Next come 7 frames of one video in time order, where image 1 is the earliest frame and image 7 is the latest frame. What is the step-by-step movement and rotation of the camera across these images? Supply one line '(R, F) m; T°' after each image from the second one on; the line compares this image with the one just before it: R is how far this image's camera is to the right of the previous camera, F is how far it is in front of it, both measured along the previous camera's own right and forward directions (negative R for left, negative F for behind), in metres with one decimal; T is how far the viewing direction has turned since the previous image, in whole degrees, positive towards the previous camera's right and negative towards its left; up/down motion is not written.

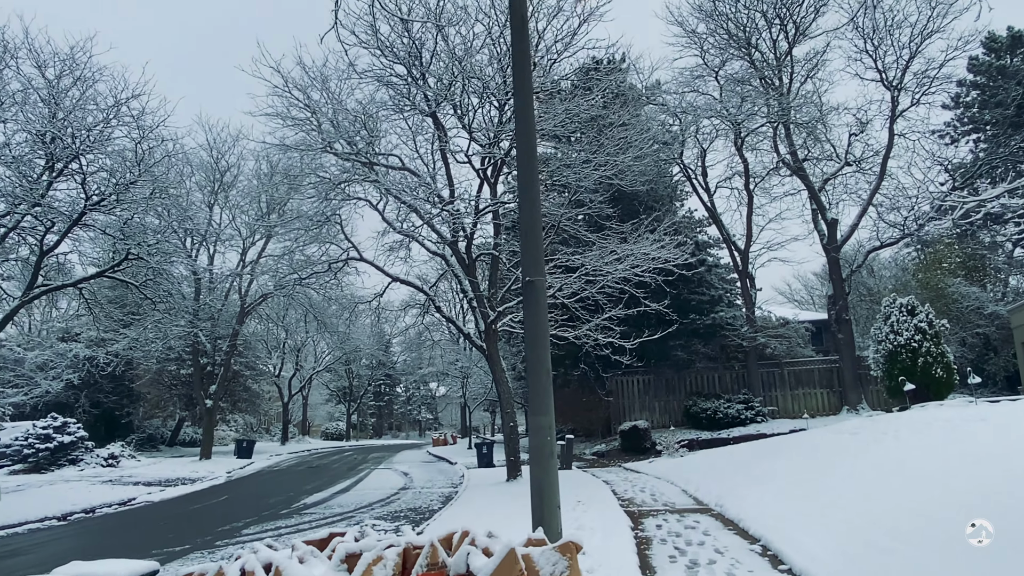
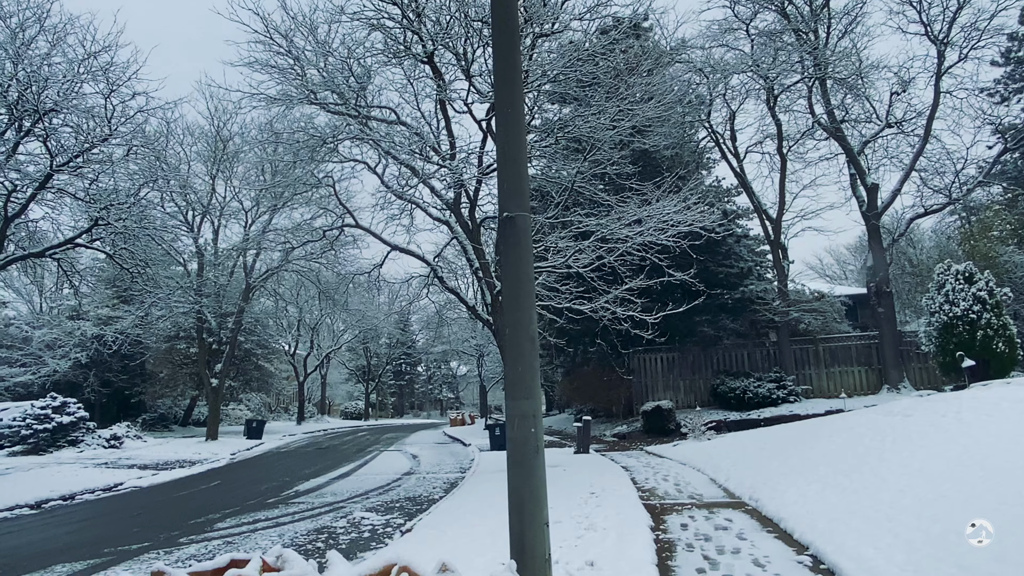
(+0.3, +1.2) m; -2°
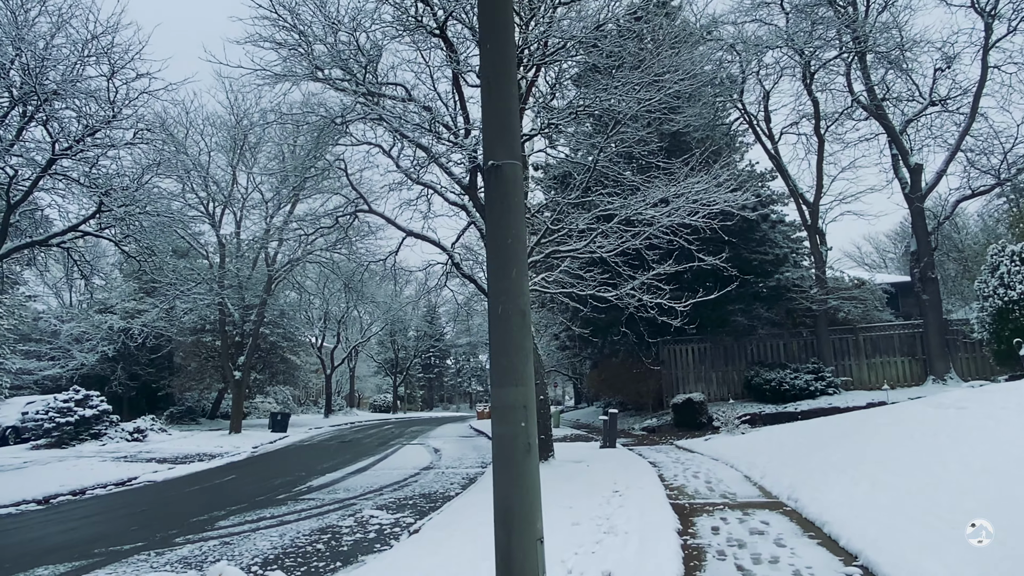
(+0.2, +0.6) m; -3°
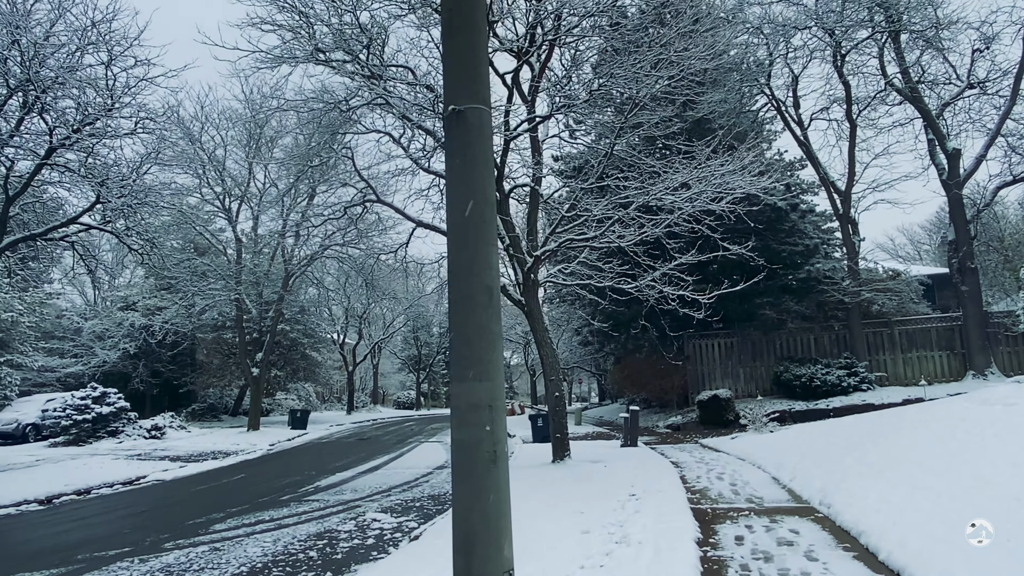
(+0.2, +0.5) m; -2°
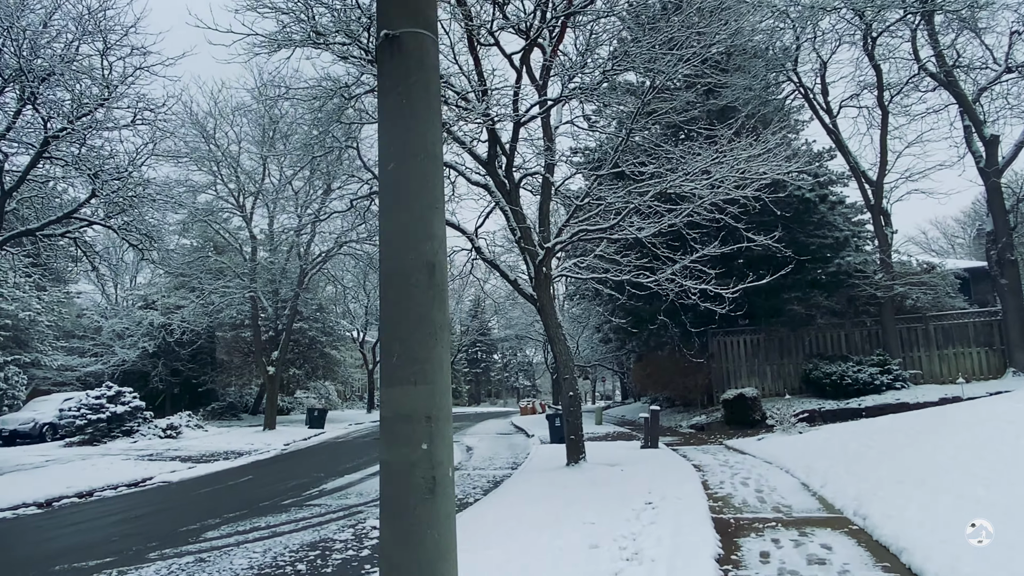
(+0.2, +0.5) m; -2°
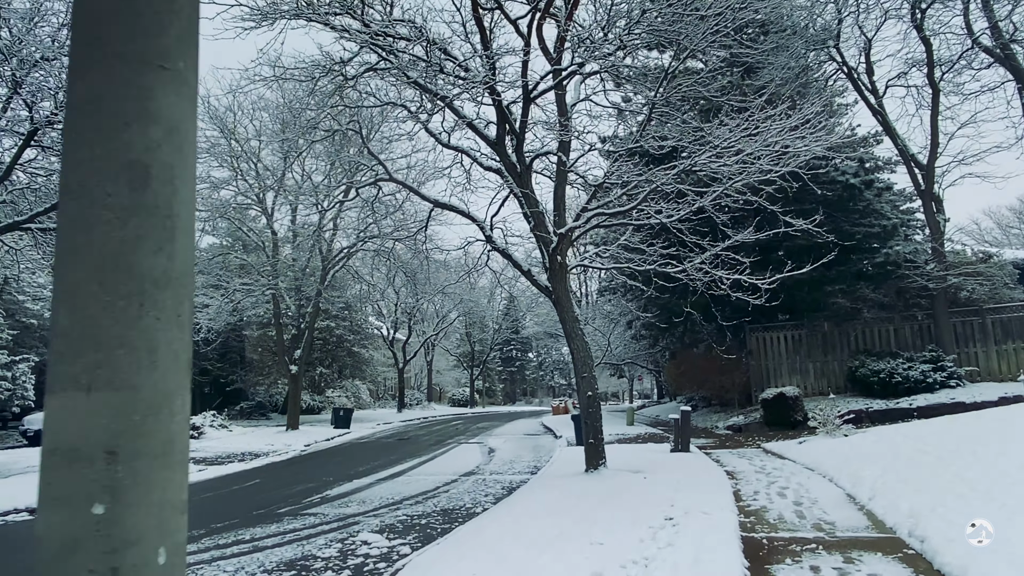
(+0.4, +0.8) m; -3°
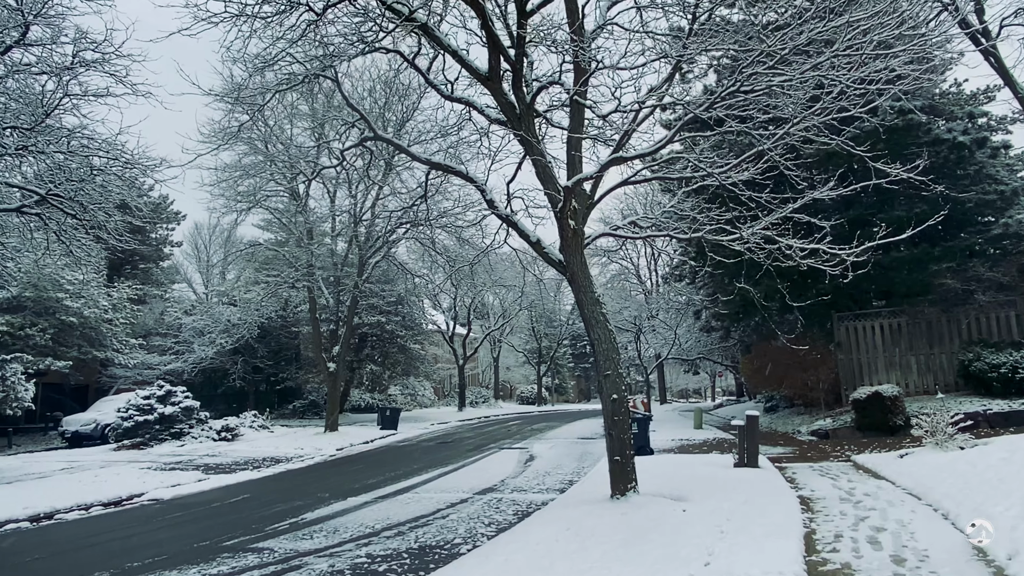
(+0.9, +1.9) m; -7°
